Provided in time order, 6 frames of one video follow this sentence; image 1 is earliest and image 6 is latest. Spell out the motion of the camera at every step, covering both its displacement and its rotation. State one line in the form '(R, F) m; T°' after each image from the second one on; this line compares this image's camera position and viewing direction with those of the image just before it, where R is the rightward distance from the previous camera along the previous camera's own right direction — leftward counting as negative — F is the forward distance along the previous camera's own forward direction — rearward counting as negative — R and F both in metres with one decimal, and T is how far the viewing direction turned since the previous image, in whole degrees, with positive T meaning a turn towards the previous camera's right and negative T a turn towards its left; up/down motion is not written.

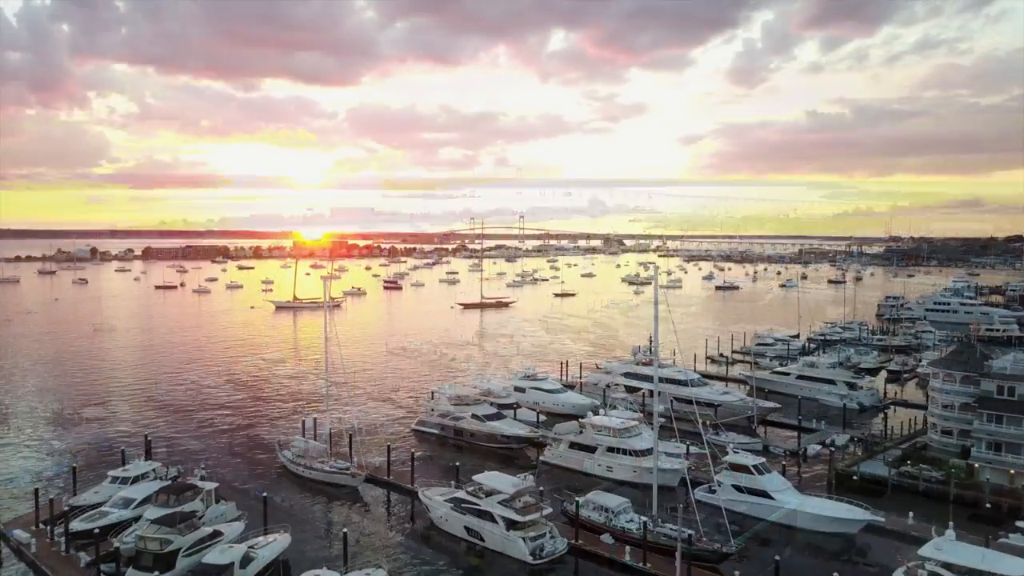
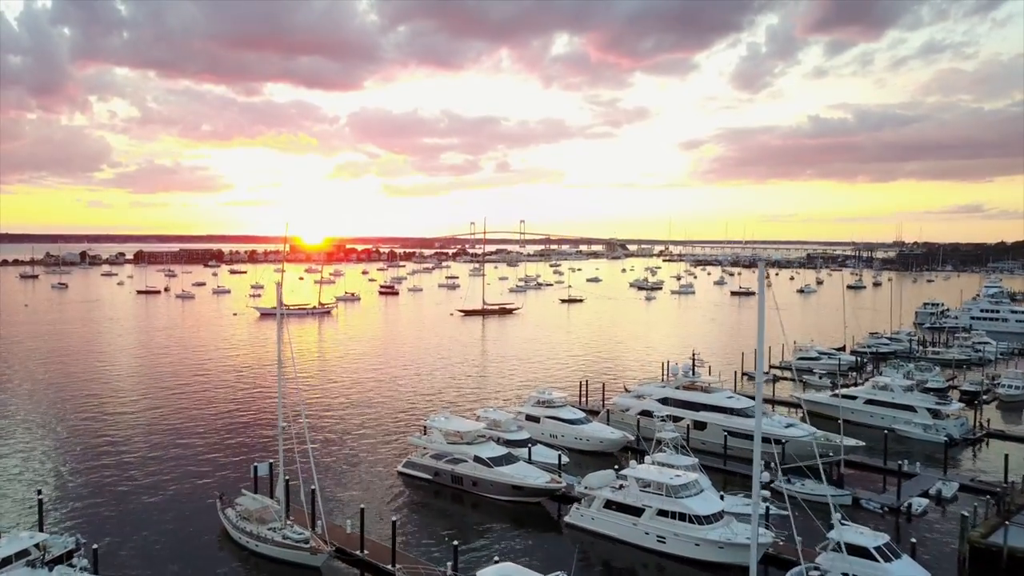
(-0.6, +8.9) m; 0°
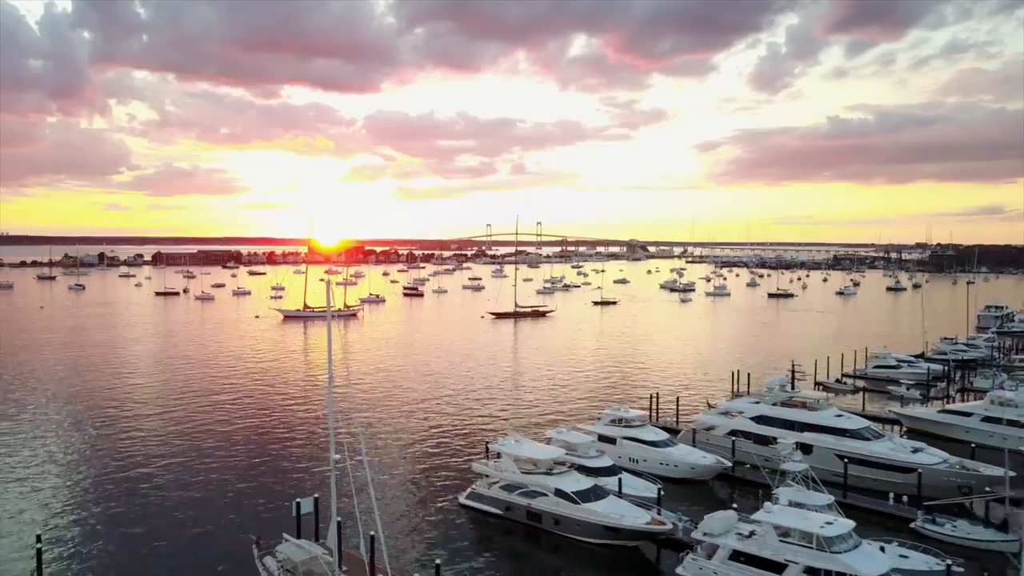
(-2.9, +5.1) m; -1°
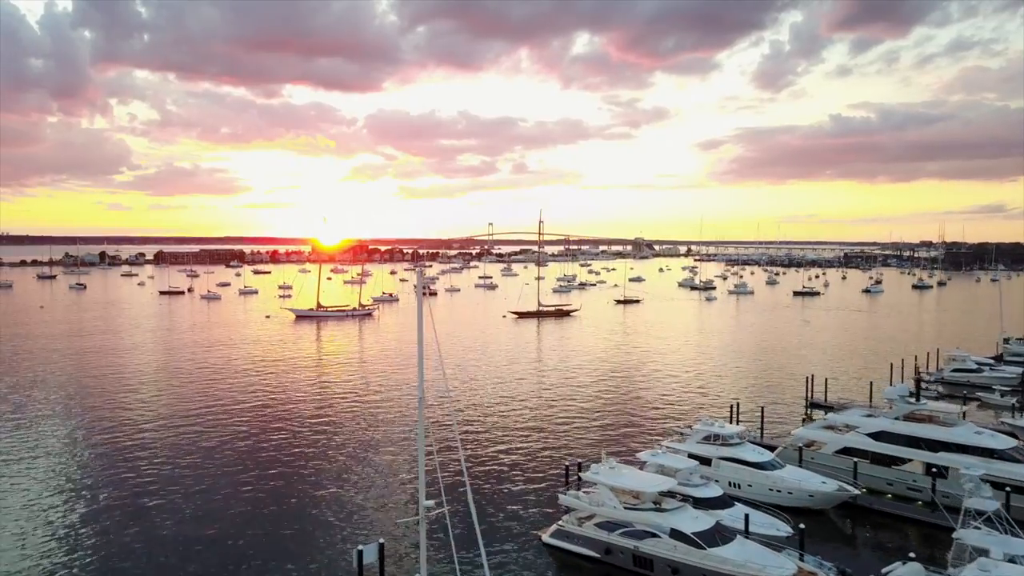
(-3.3, +5.1) m; 0°
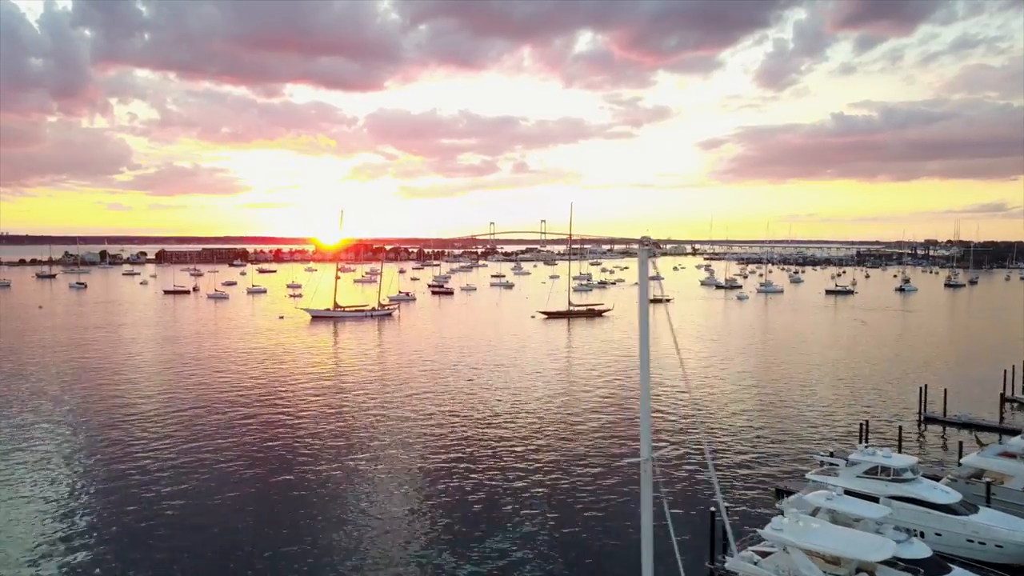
(-4.0, +6.1) m; 0°
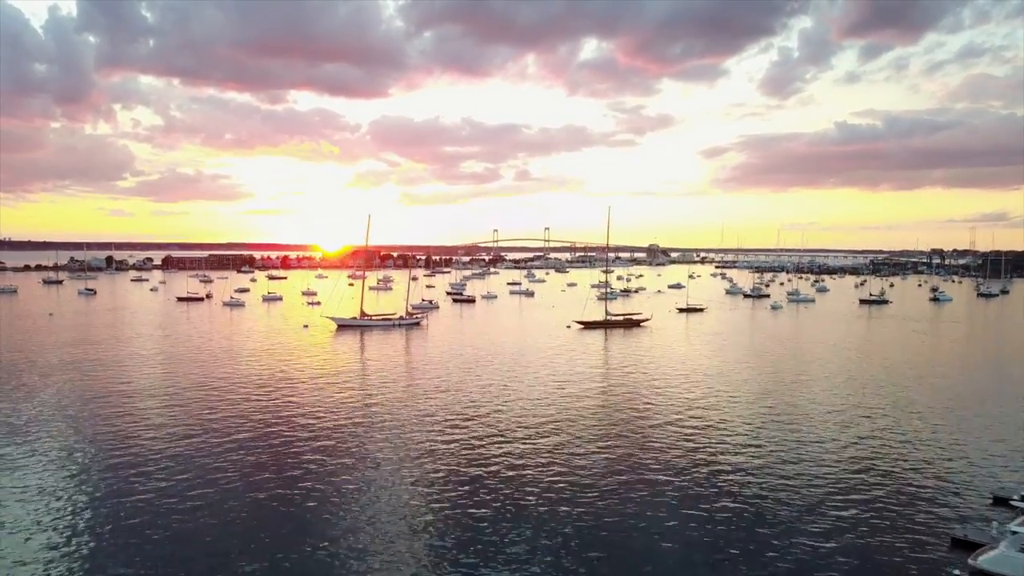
(-4.3, +4.4) m; 0°
